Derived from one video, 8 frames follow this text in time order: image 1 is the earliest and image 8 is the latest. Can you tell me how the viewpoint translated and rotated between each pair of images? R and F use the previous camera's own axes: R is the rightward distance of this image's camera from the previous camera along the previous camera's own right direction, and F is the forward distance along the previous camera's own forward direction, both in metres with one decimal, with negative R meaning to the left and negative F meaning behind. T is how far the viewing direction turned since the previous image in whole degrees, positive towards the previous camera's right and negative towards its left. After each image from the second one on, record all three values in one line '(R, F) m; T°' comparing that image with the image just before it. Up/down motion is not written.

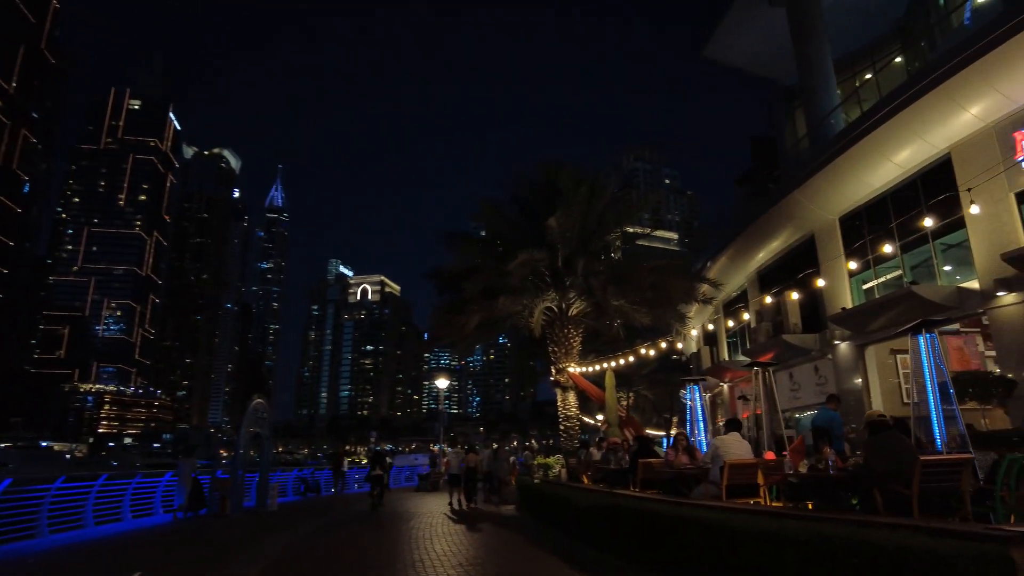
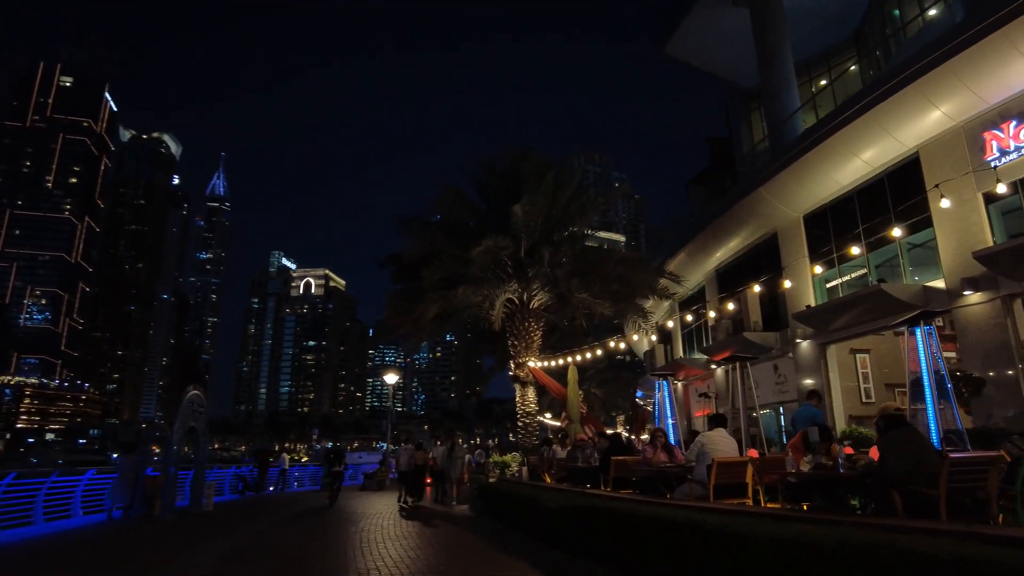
(-0.3, +0.7) m; +4°
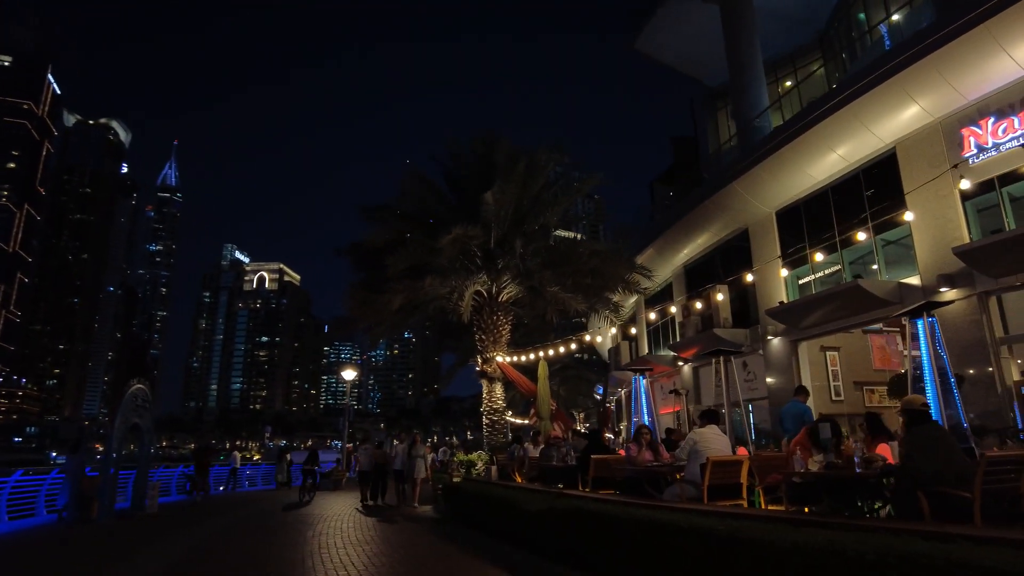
(-0.2, +0.6) m; +4°
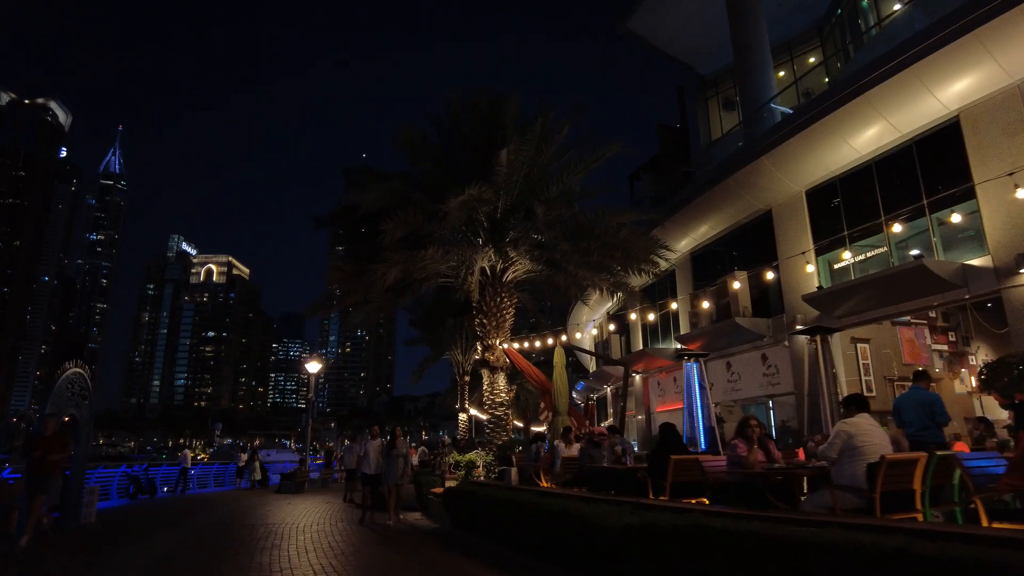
(-1.1, +1.9) m; +4°
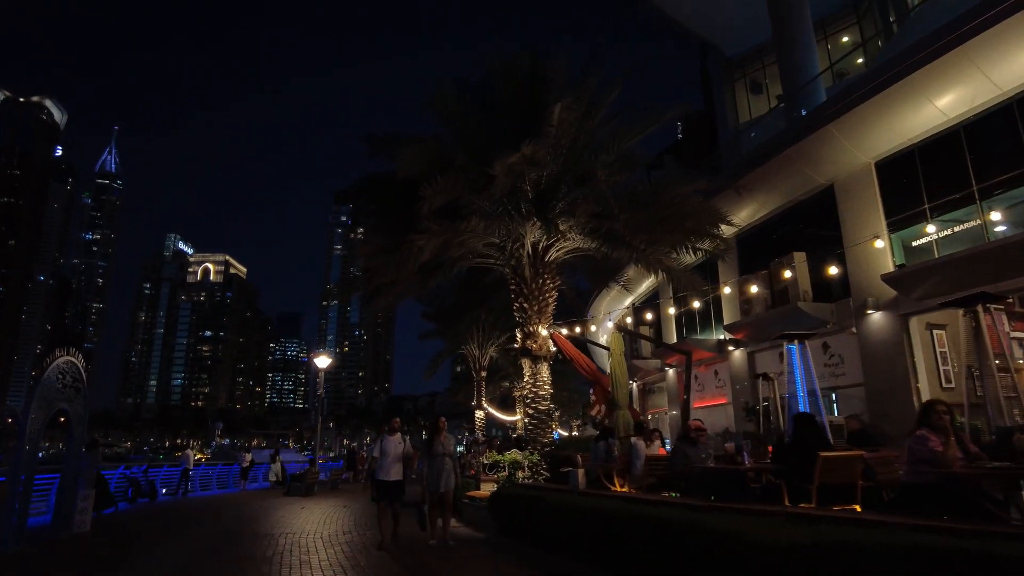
(-0.9, +1.5) m; 0°
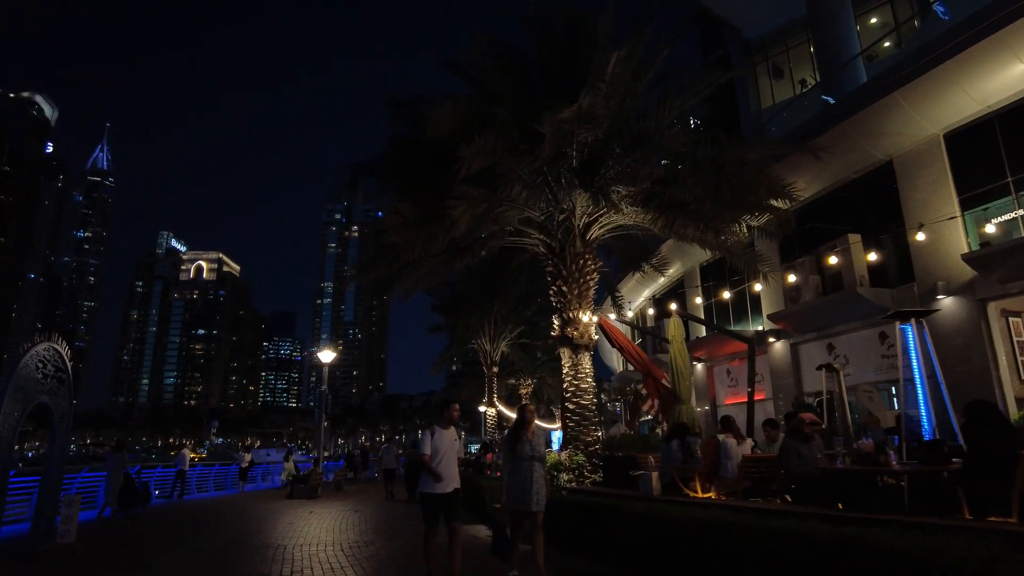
(-0.8, +1.3) m; +1°
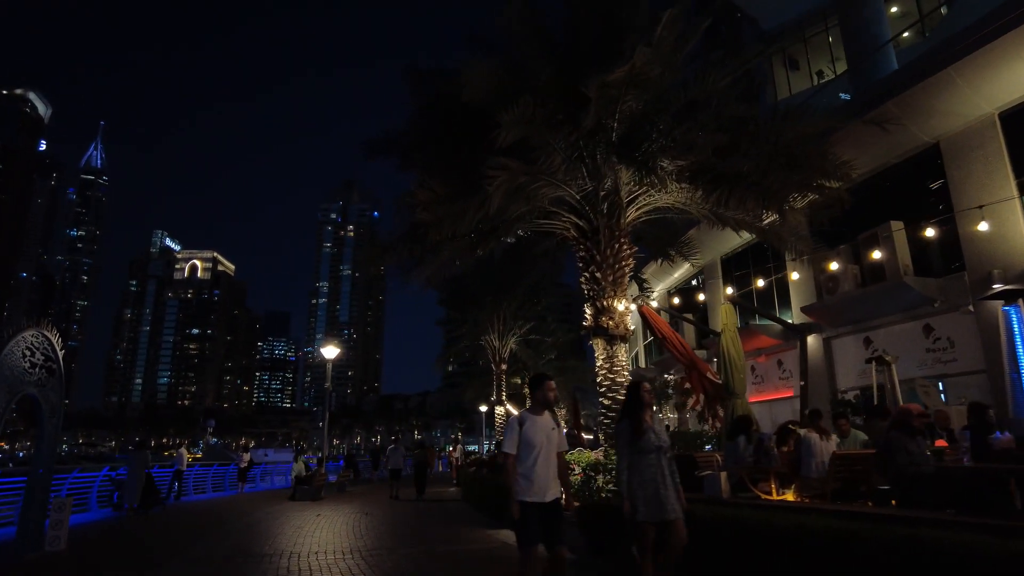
(-0.6, +0.9) m; 0°
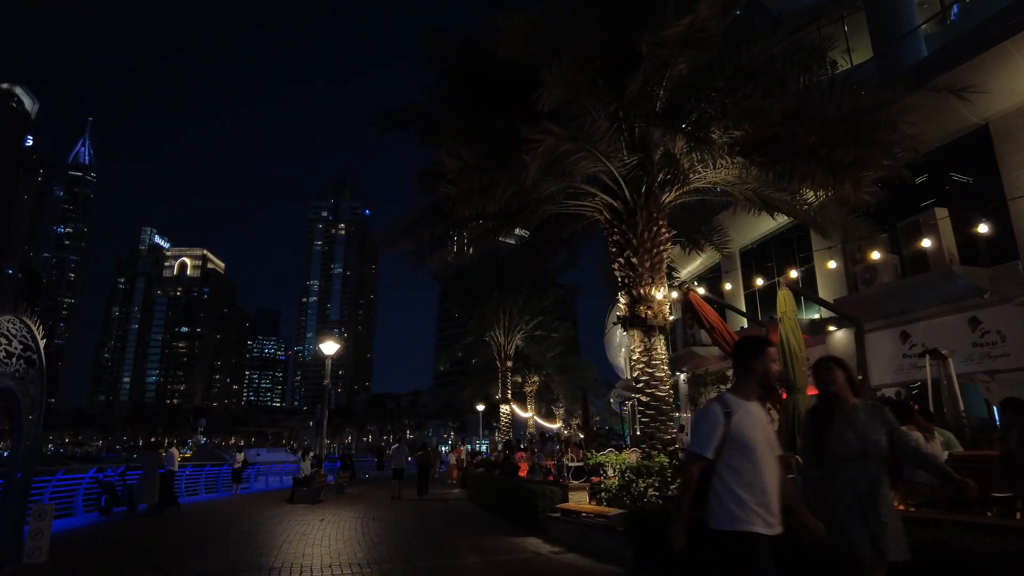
(-0.5, +0.9) m; +1°
